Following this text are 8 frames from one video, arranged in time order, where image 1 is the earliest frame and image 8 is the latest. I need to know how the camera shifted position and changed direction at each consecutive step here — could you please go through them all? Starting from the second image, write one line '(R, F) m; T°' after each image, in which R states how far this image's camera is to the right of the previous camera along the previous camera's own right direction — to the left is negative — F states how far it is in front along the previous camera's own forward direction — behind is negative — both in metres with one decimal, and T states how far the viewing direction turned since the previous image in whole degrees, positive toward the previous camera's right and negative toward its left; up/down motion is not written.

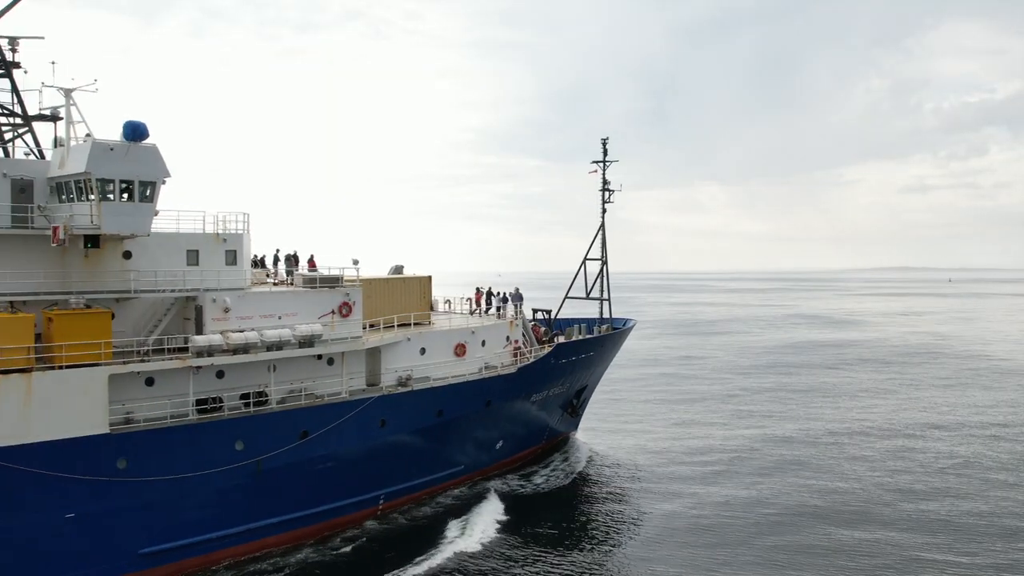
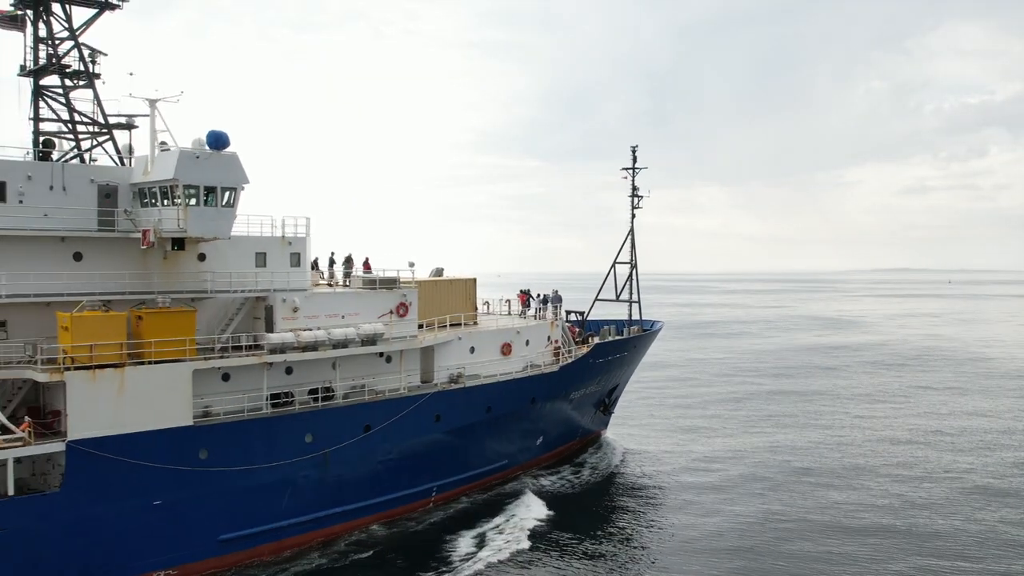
(-1.0, -0.8) m; 0°
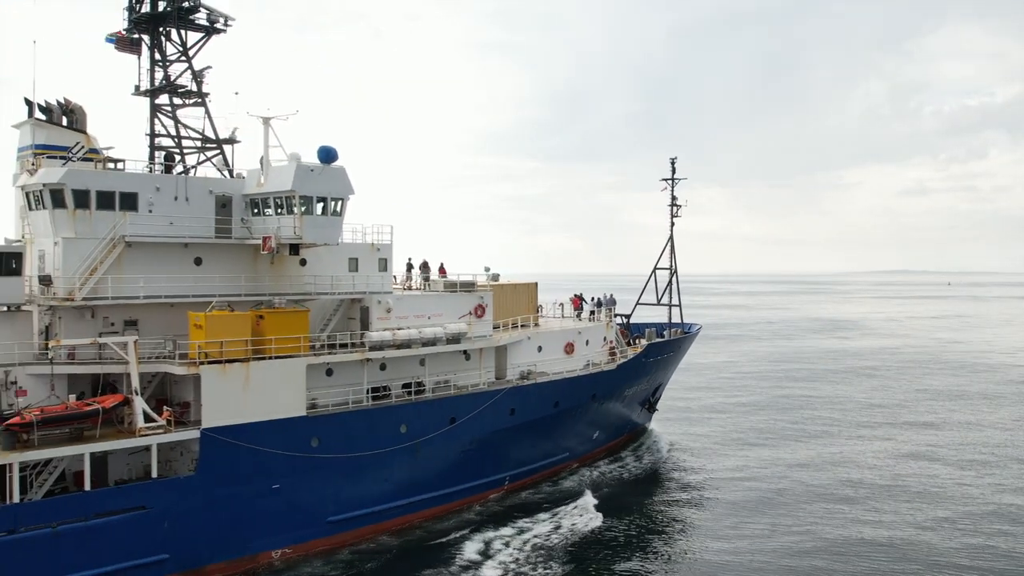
(-1.7, -1.4) m; 0°
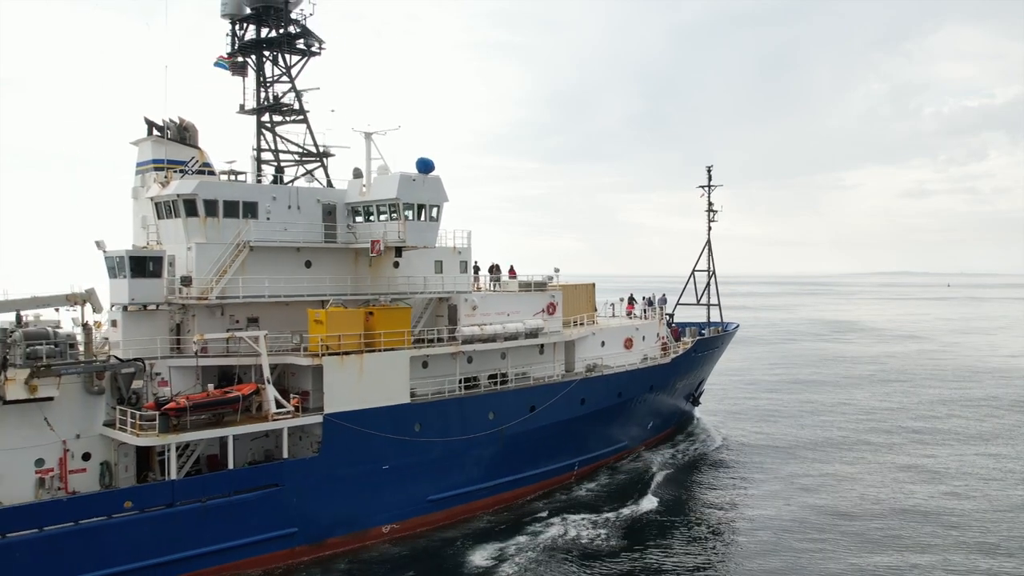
(-1.8, -1.7) m; 0°
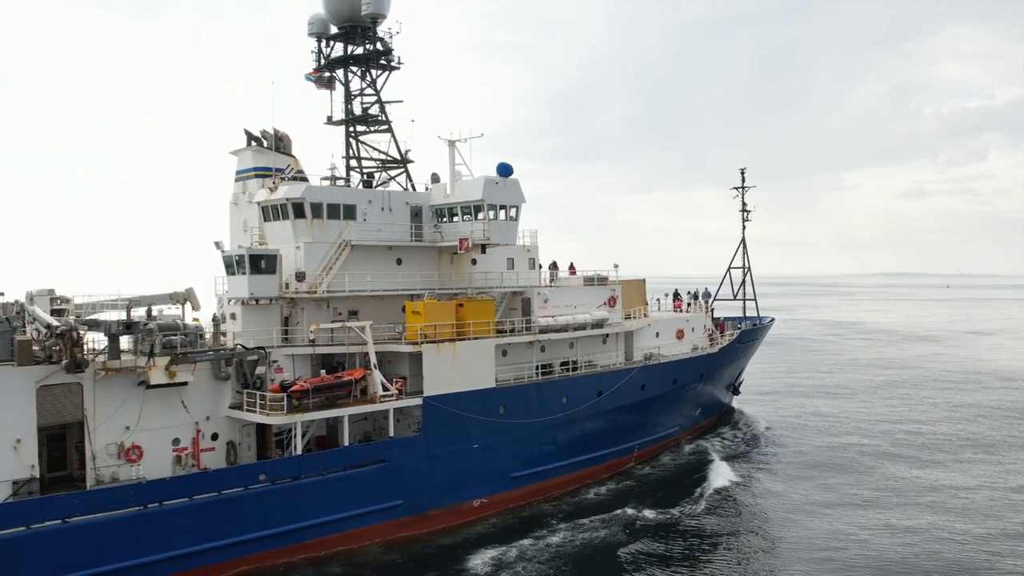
(-1.8, -1.6) m; 0°
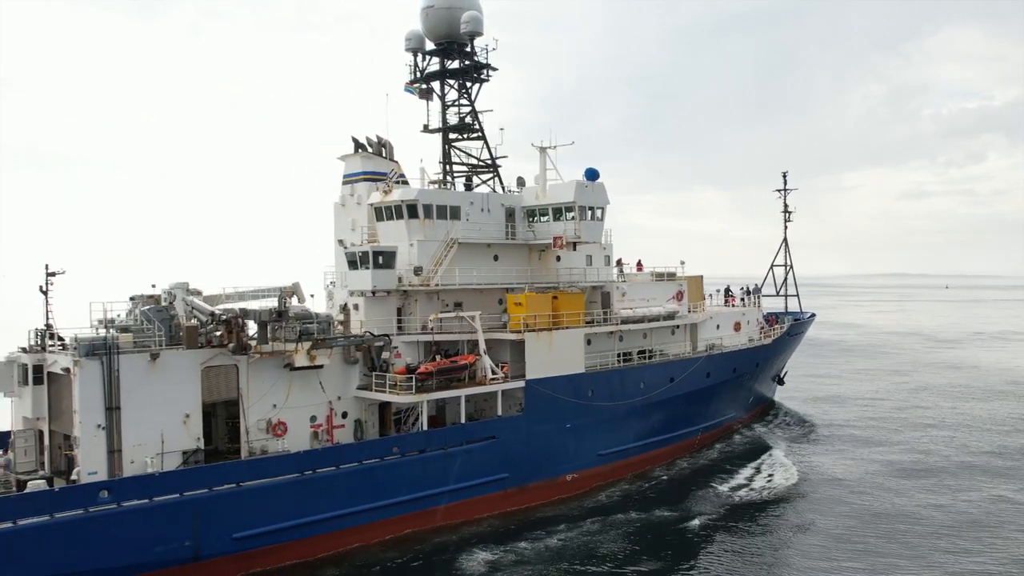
(-2.4, -1.9) m; 0°
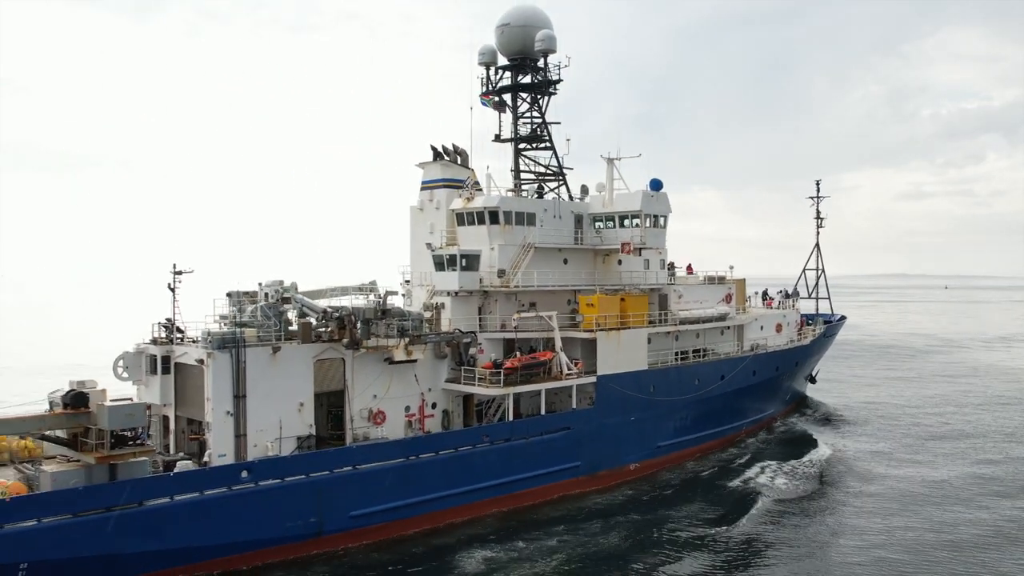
(-2.1, -1.6) m; 0°
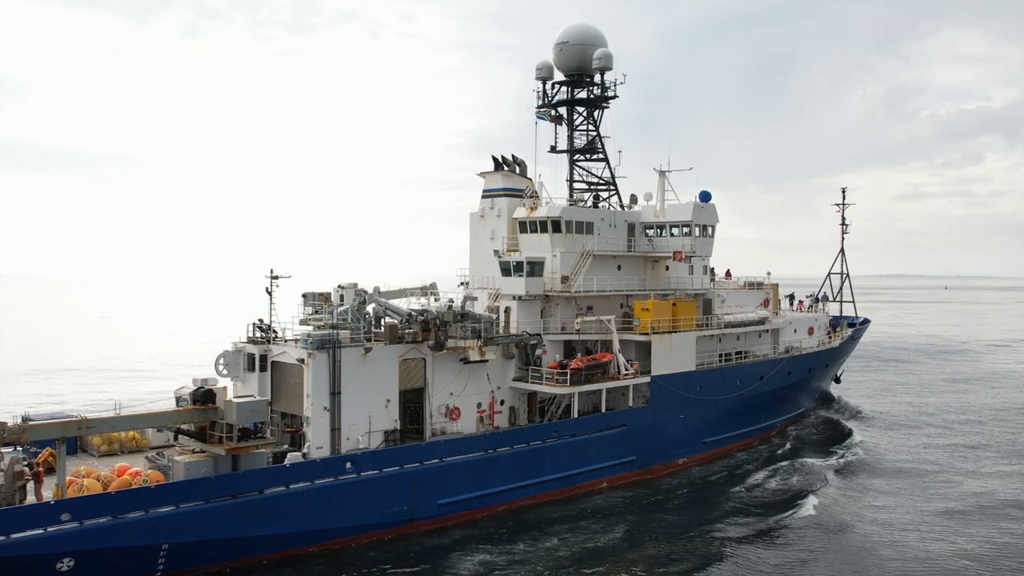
(-1.9, -1.4) m; 0°
